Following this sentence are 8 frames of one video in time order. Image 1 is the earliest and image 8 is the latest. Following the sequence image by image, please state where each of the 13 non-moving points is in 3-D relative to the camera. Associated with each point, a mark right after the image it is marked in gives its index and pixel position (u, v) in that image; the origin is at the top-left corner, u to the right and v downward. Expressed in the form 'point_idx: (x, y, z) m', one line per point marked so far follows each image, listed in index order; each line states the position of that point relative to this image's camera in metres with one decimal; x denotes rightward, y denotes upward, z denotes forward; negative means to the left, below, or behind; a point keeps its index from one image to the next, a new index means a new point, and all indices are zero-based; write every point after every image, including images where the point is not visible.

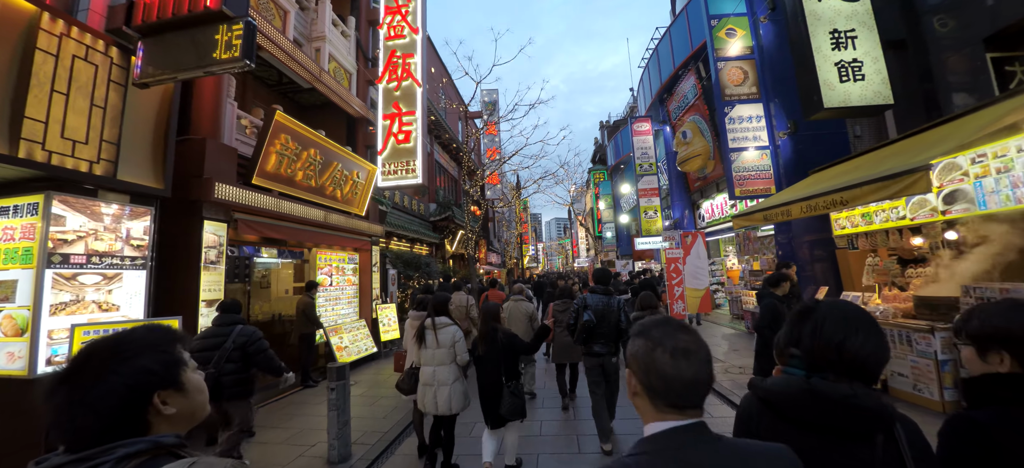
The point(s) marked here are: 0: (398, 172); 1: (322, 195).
0: (-2.9, +1.6, +9.8) m
1: (-4.0, +0.8, +8.1) m
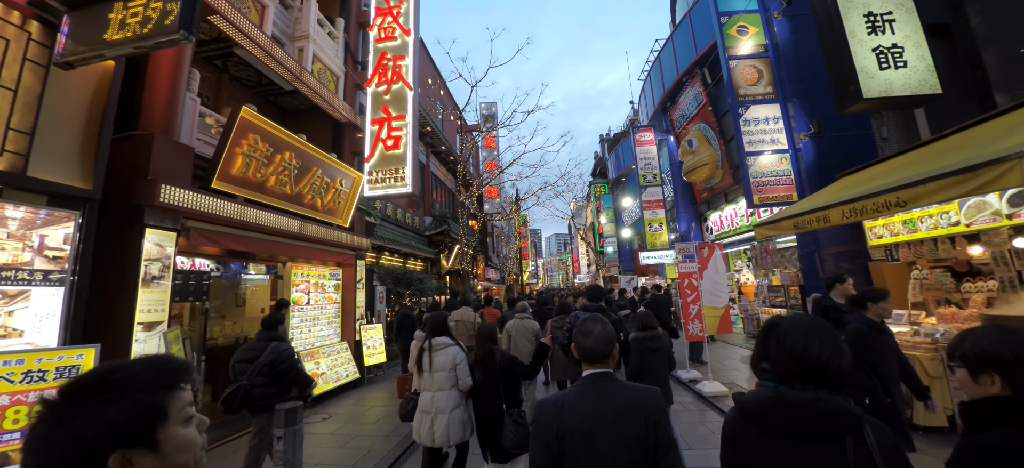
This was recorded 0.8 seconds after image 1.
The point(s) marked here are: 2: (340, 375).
0: (-3.0, +1.3, +9.1) m
1: (-4.1, +0.6, +7.4) m
2: (-3.5, -2.9, +7.8) m
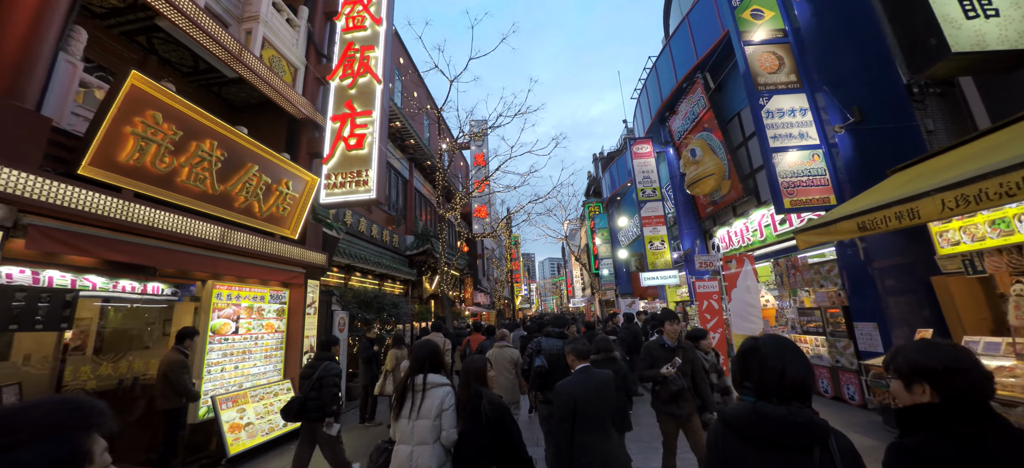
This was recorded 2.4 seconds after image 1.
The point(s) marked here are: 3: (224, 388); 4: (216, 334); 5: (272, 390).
0: (-3.3, +1.0, +7.7) m
1: (-4.4, +0.4, +5.9) m
2: (-3.8, -3.1, +6.2) m
3: (-4.4, -2.4, +5.9) m
4: (-4.4, -1.5, +5.8) m
5: (-4.0, -2.6, +6.4) m
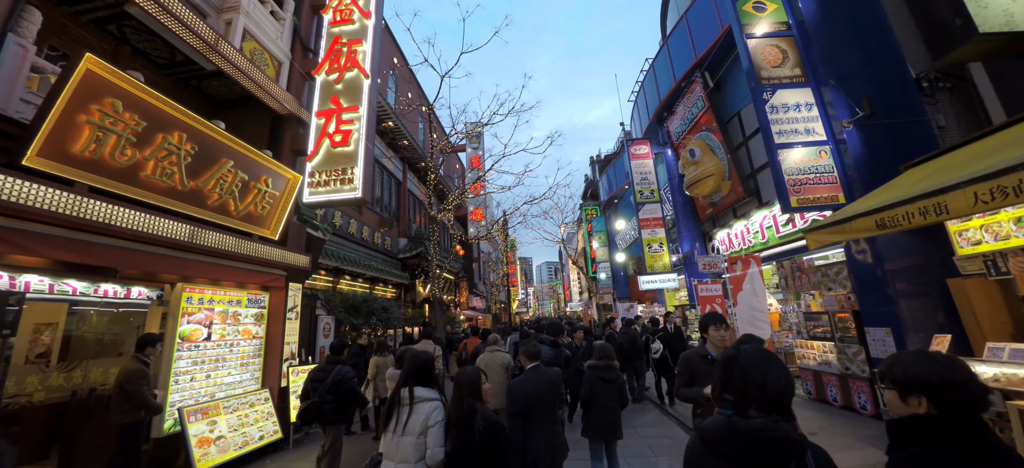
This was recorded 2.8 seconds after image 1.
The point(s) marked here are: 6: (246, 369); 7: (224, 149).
0: (-3.5, +1.0, +7.4) m
1: (-4.5, +0.4, +5.5) m
2: (-3.9, -3.1, +5.7) m
3: (-4.5, -2.3, +5.5) m
4: (-4.6, -1.5, +5.4) m
5: (-4.1, -2.6, +6.0) m
6: (-4.4, -2.2, +6.3) m
7: (-4.2, +1.3, +5.6) m
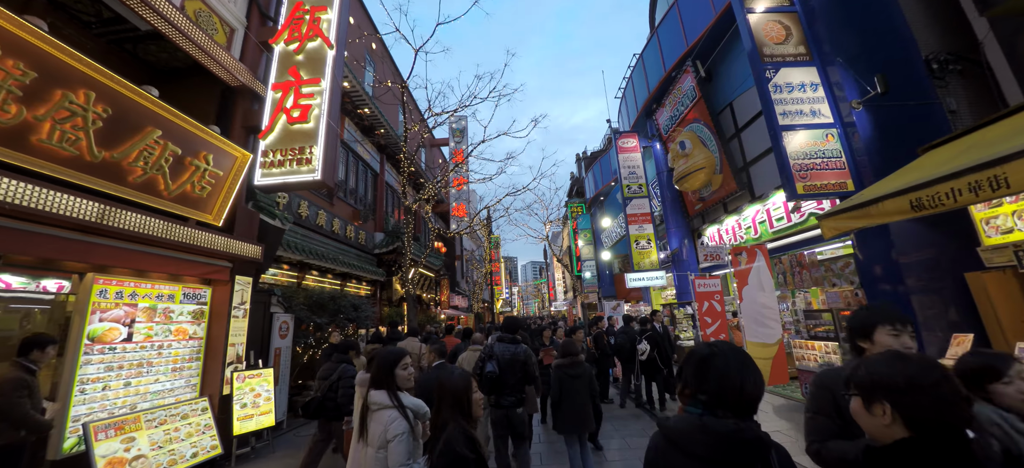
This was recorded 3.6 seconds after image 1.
0: (-3.8, +1.2, +6.5) m
1: (-4.8, +0.6, +4.7) m
2: (-4.2, -2.8, +4.9) m
3: (-4.8, -2.1, +4.6) m
4: (-4.9, -1.3, +4.5) m
5: (-4.4, -2.3, +5.1) m
6: (-4.7, -2.0, +5.4) m
7: (-4.5, +1.5, +4.8) m
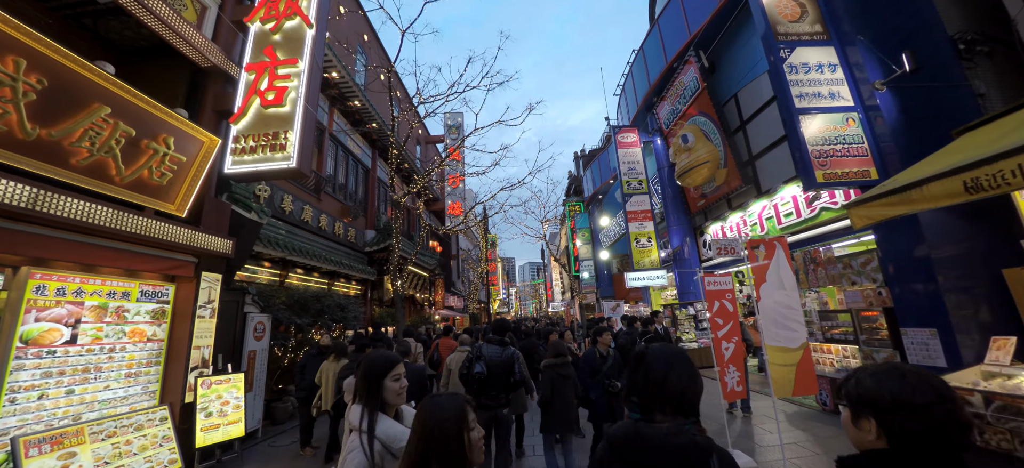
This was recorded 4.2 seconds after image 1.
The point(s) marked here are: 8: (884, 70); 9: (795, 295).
0: (-3.9, +1.3, +6.0) m
1: (-4.9, +0.7, +4.1) m
2: (-4.3, -2.7, +4.4) m
3: (-4.9, -2.0, +4.1) m
4: (-5.0, -1.1, +4.0) m
5: (-4.5, -2.2, +4.6) m
6: (-4.8, -1.9, +4.9) m
7: (-4.6, +1.6, +4.3) m
8: (+5.1, +2.3, +5.3) m
9: (+3.0, -0.6, +4.1) m
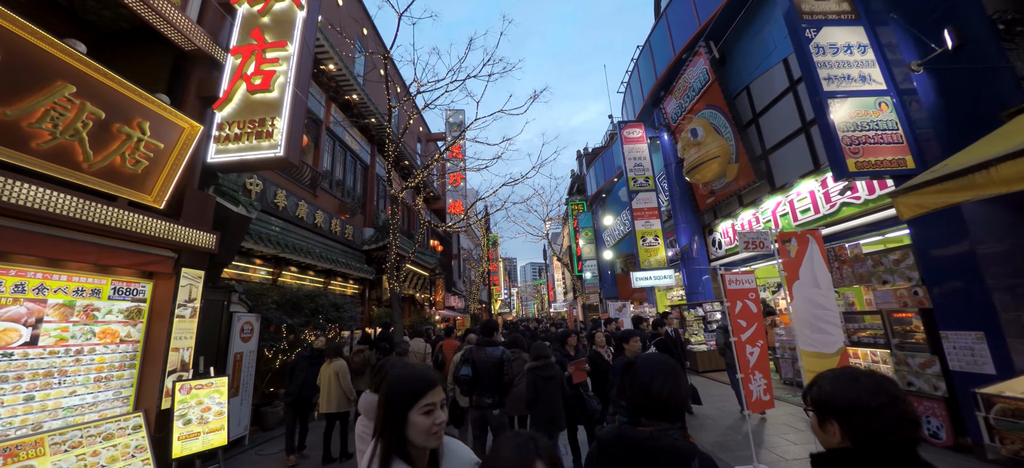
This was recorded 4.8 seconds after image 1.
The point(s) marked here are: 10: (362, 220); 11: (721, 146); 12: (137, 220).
0: (-3.9, +1.4, +5.6) m
1: (-4.8, +0.8, +3.8) m
2: (-4.3, -2.6, +4.0) m
3: (-4.9, -1.9, +3.7) m
4: (-4.9, -1.1, +3.6) m
5: (-4.5, -2.1, +4.2) m
6: (-4.8, -1.8, +4.5) m
7: (-4.6, +1.7, +3.9) m
8: (+5.2, +2.3, +4.9) m
9: (+3.0, -0.5, +3.7) m
10: (-5.5, +0.5, +14.2) m
11: (+5.6, +2.3, +10.3) m
12: (-4.5, +0.2, +4.7) m
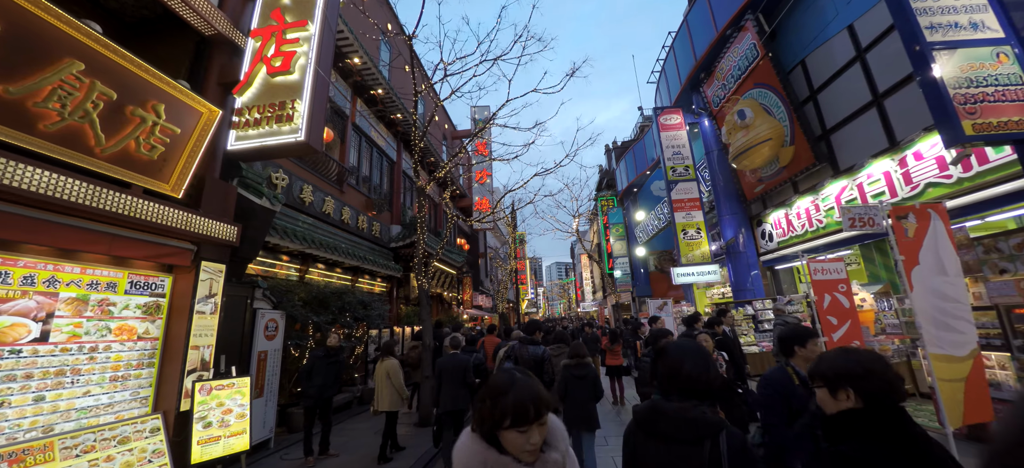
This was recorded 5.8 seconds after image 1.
0: (-3.4, +1.5, +5.3) m
1: (-4.4, +1.0, +3.5) m
2: (-3.9, -2.5, +3.7) m
3: (-4.5, -1.8, +3.4) m
4: (-4.5, -0.9, +3.3) m
5: (-4.0, -2.0, +3.9) m
6: (-4.3, -1.7, +4.3) m
7: (-4.2, +1.8, +3.6) m
8: (+5.6, +2.6, +4.0) m
9: (+3.4, -0.3, +2.9) m
10: (-4.5, +0.6, +13.9) m
11: (+6.3, +2.6, +9.4) m
12: (-4.1, +0.3, +4.4) m
